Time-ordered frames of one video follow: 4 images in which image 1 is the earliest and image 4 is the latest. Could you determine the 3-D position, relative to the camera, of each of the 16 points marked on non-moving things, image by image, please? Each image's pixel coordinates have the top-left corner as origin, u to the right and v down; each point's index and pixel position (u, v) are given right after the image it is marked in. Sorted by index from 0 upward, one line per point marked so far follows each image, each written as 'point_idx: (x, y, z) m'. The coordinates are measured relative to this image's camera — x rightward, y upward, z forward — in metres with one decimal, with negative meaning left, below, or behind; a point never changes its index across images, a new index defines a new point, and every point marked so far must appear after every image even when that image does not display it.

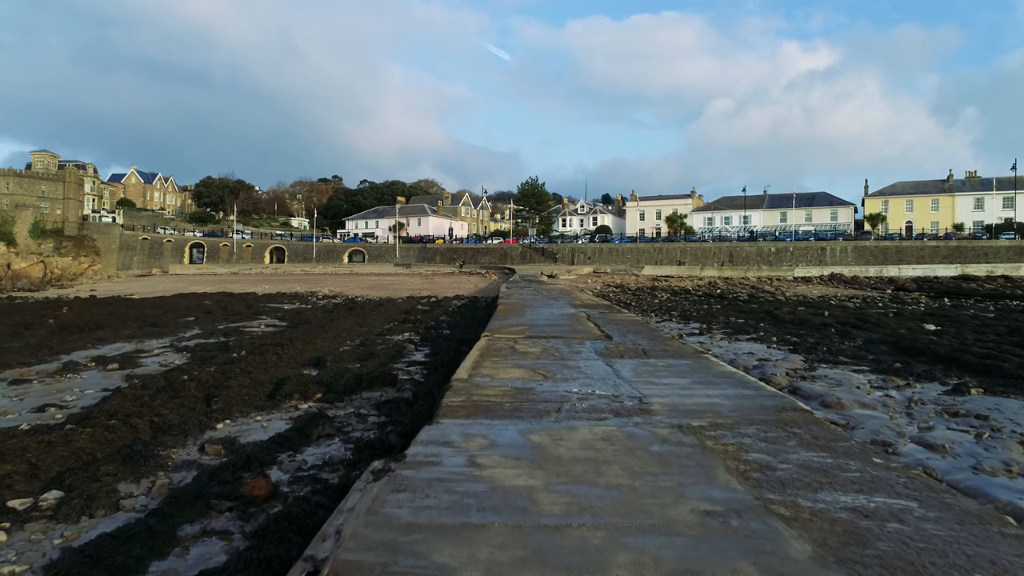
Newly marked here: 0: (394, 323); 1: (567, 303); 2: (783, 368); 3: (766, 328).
0: (-2.1, -0.6, +13.1) m
1: (+0.9, -0.2, +12.1) m
2: (+2.6, -0.8, +7.1) m
3: (+3.8, -0.6, +11.0) m
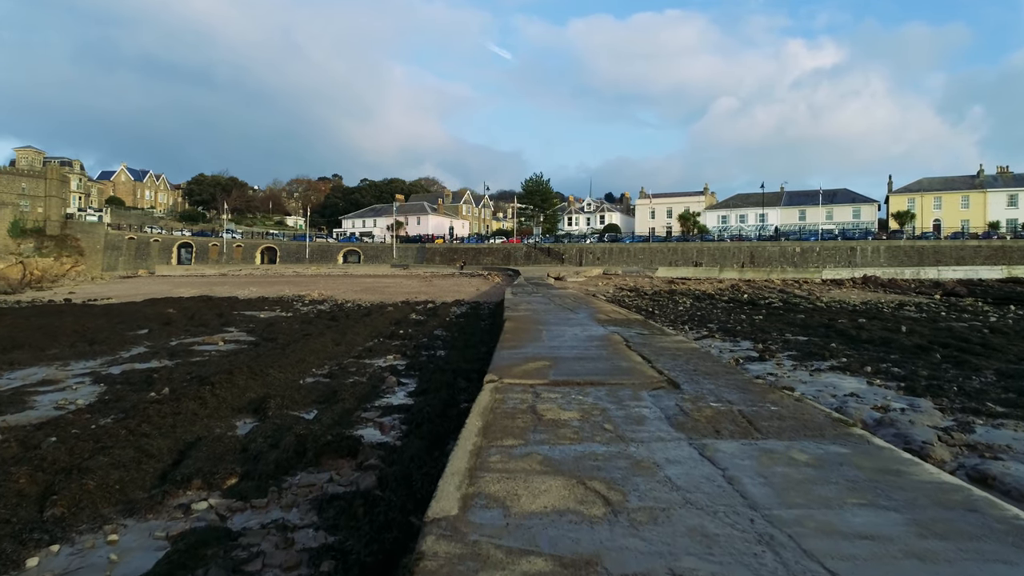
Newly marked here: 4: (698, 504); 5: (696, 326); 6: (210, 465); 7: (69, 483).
0: (-2.0, -0.8, +10.9) m
1: (+1.0, -0.4, +9.8) m
2: (+2.7, -0.9, +4.9) m
3: (+3.9, -0.7, +8.7) m
4: (+0.6, -0.7, +2.5) m
5: (+3.1, -0.6, +12.3) m
6: (-1.8, -1.0, +4.4) m
7: (-2.3, -1.0, +3.9) m
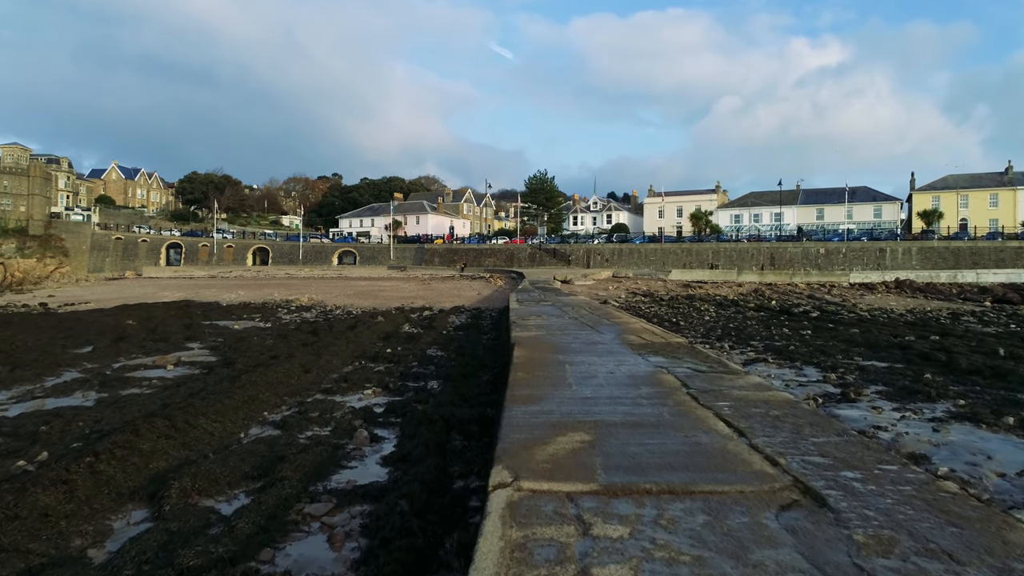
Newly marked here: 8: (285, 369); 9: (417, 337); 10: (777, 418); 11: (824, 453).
0: (-1.9, -0.9, +9.0) m
1: (+1.1, -0.5, +7.9) m
2: (+2.8, -1.1, +3.0) m
3: (+4.0, -0.9, +6.8) m
4: (+0.7, -0.9, +0.5) m
5: (+3.2, -0.8, +10.4) m
6: (-1.7, -1.2, +2.4) m
7: (-2.2, -1.2, +2.0) m
8: (-2.6, -0.9, +8.5) m
9: (-1.6, -0.8, +12.2) m
10: (+1.4, -0.7, +4.0) m
11: (+1.4, -0.7, +3.3) m
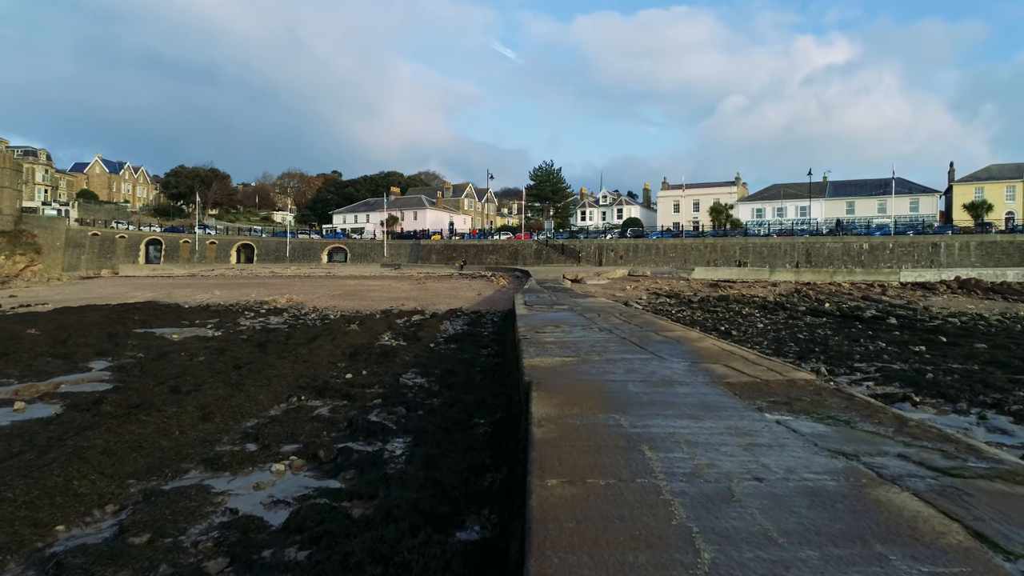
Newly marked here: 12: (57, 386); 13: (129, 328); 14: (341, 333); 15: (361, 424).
0: (-1.8, -0.9, +6.0) m
1: (+1.2, -0.5, +4.9) m
2: (+2.9, -1.1, -0.1) m
3: (+4.1, -0.9, +3.8) m
4: (+0.8, -0.9, -2.5) m
5: (+3.3, -0.8, +7.3) m
6: (-1.6, -1.2, -0.6) m
7: (-2.2, -1.2, -1.0) m
8: (-2.5, -0.9, +5.5) m
9: (-1.5, -0.8, +9.2) m
10: (+1.5, -0.7, +1.0) m
11: (+1.4, -0.7, +0.3) m
12: (-4.6, -1.0, +7.5) m
13: (-6.5, -0.7, +12.6) m
14: (-2.7, -0.7, +11.8) m
15: (-1.1, -1.0, +5.3) m
